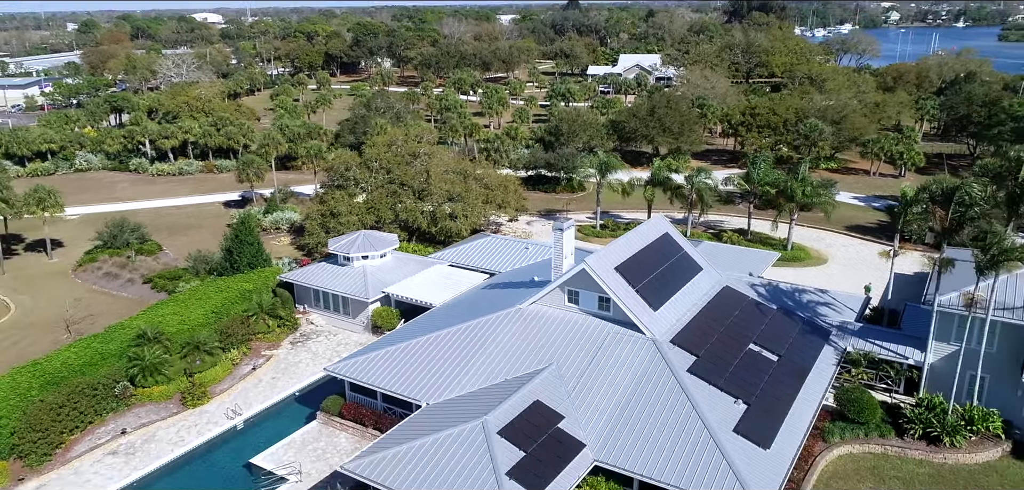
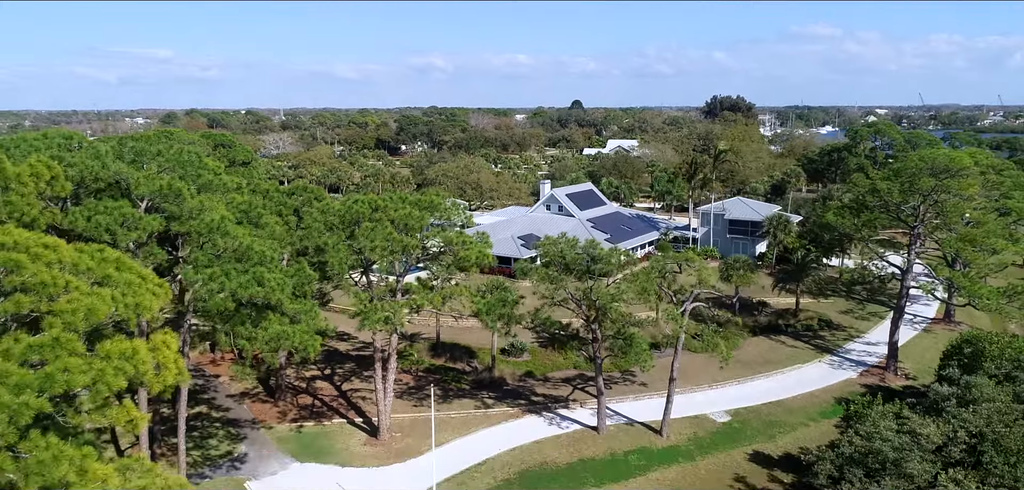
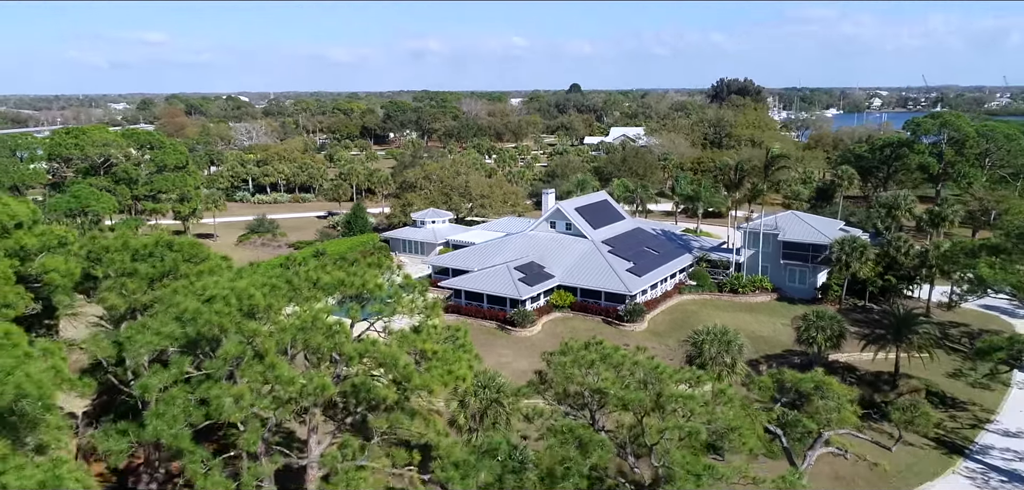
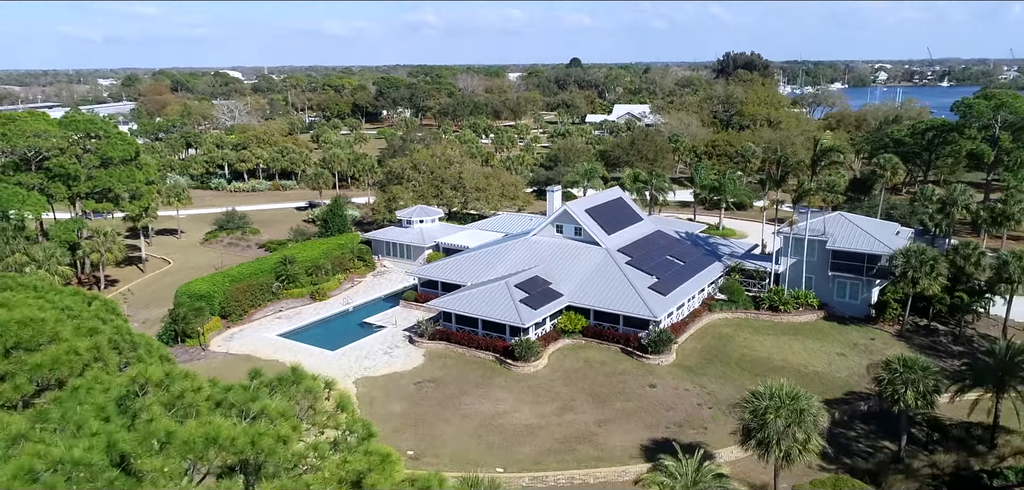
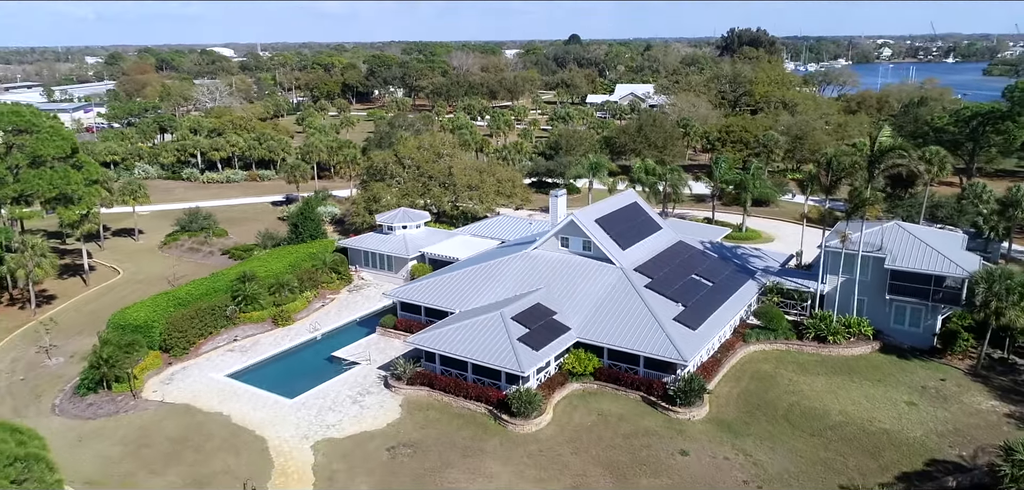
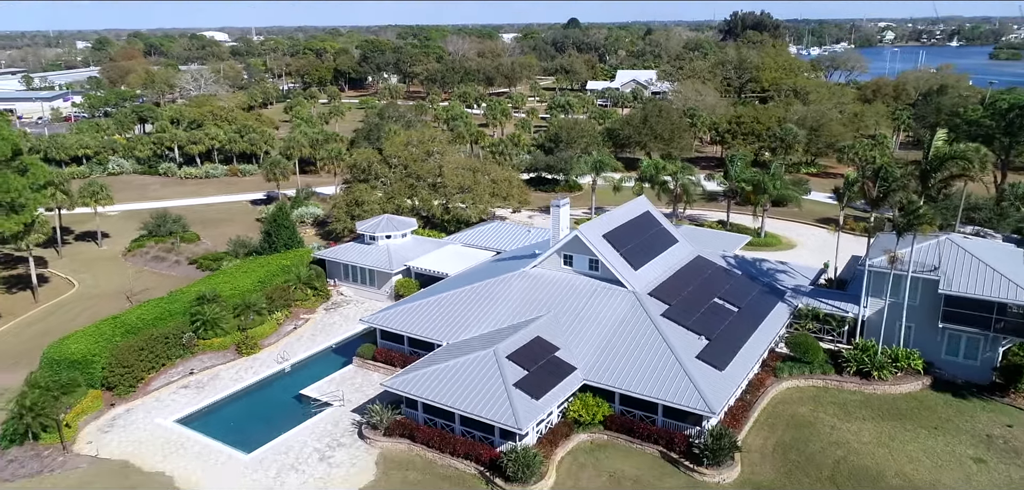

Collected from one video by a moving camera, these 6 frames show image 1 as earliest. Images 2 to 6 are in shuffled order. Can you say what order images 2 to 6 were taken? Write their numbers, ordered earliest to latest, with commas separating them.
6, 5, 4, 3, 2
